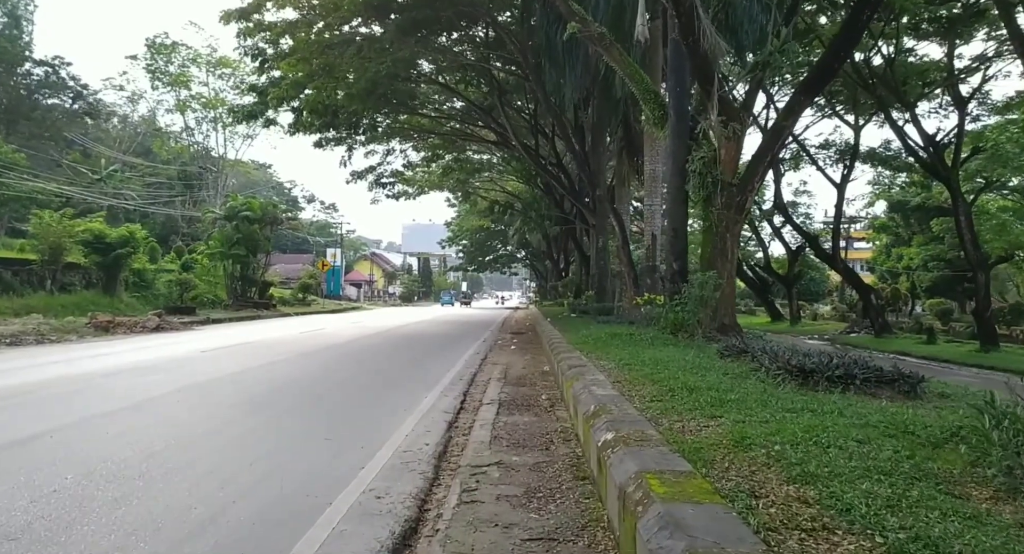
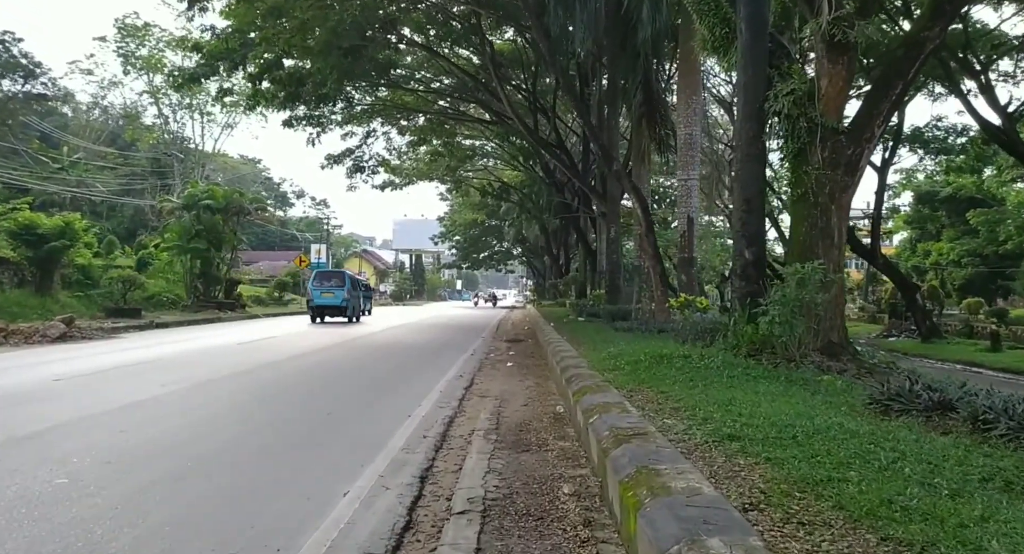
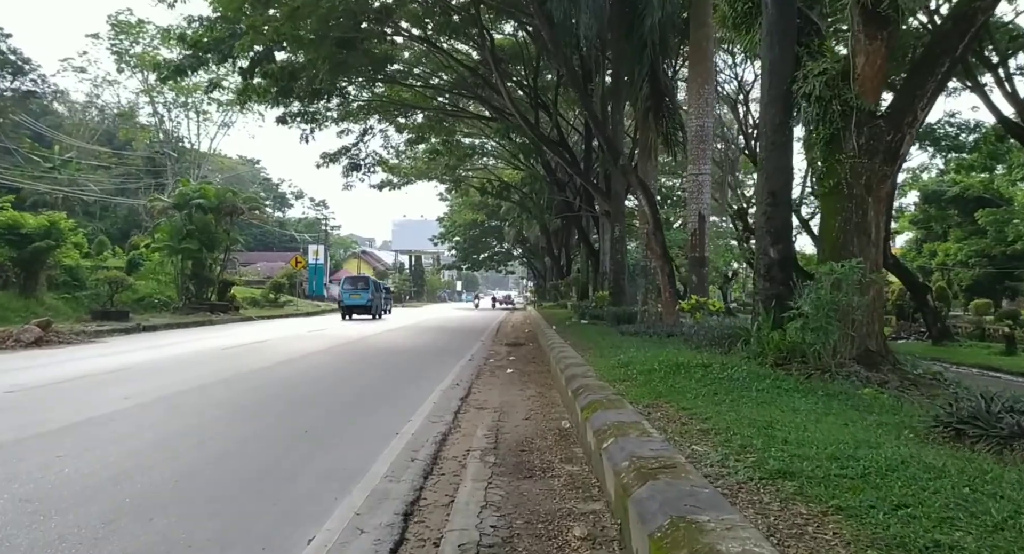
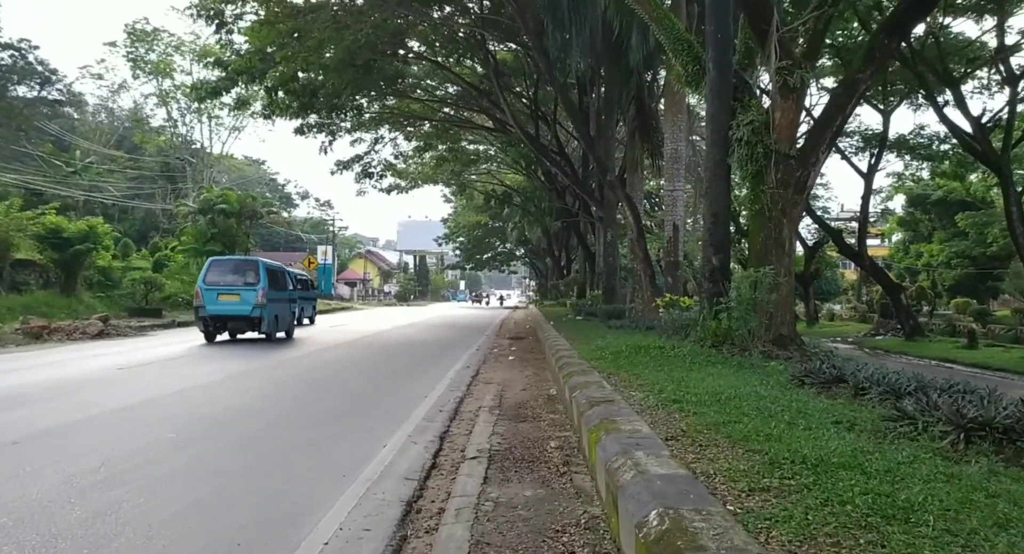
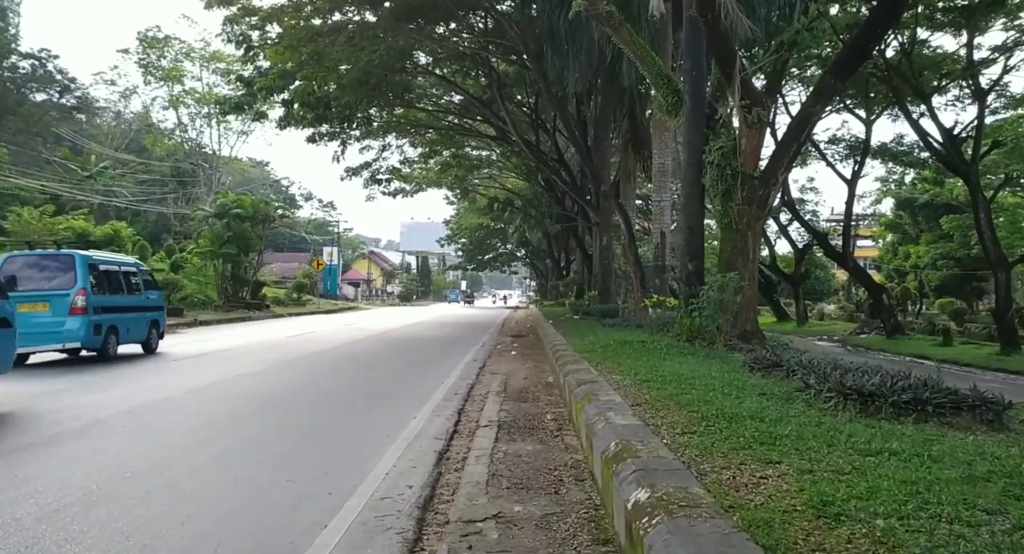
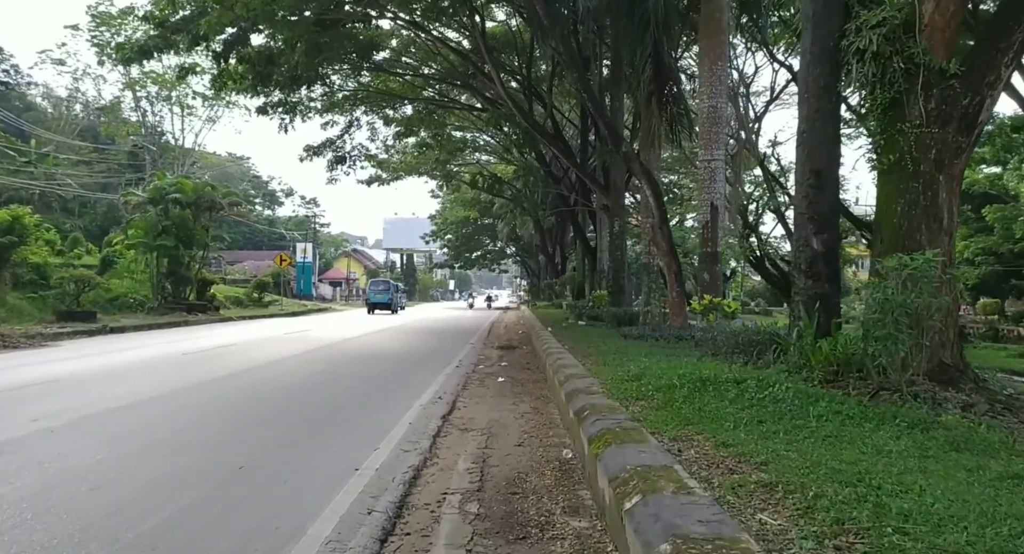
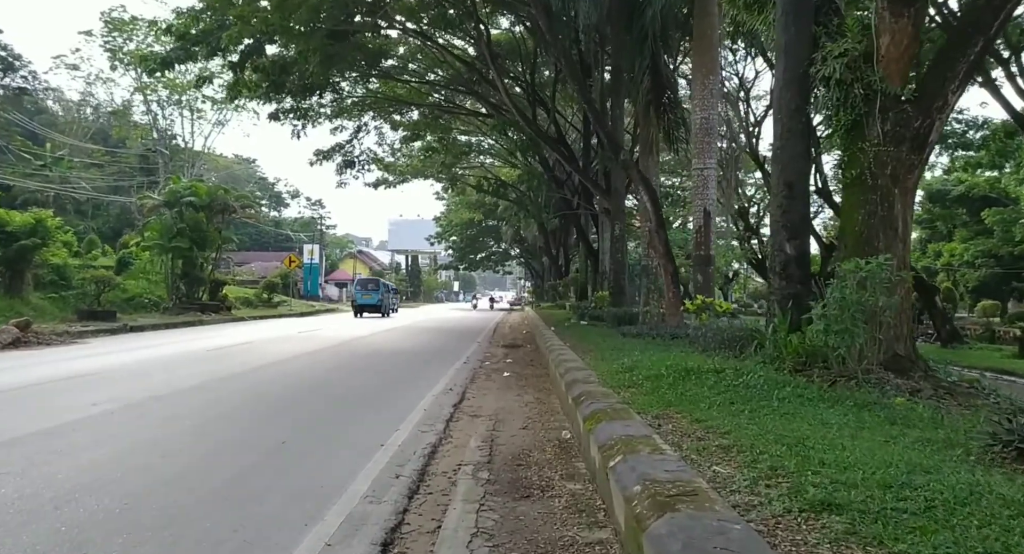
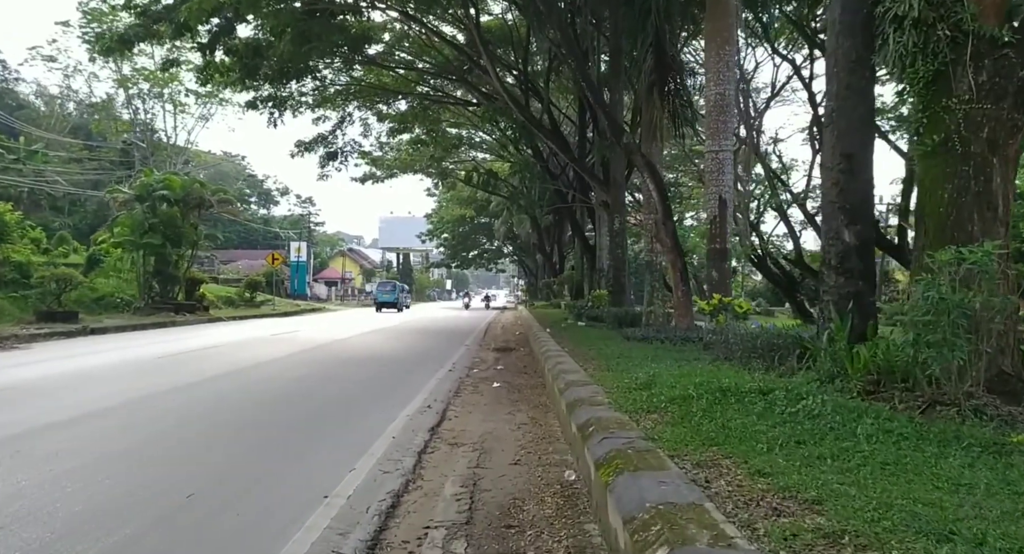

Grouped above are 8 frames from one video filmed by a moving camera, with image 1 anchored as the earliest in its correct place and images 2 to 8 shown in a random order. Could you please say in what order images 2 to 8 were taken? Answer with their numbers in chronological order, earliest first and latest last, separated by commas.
5, 4, 2, 3, 7, 6, 8
